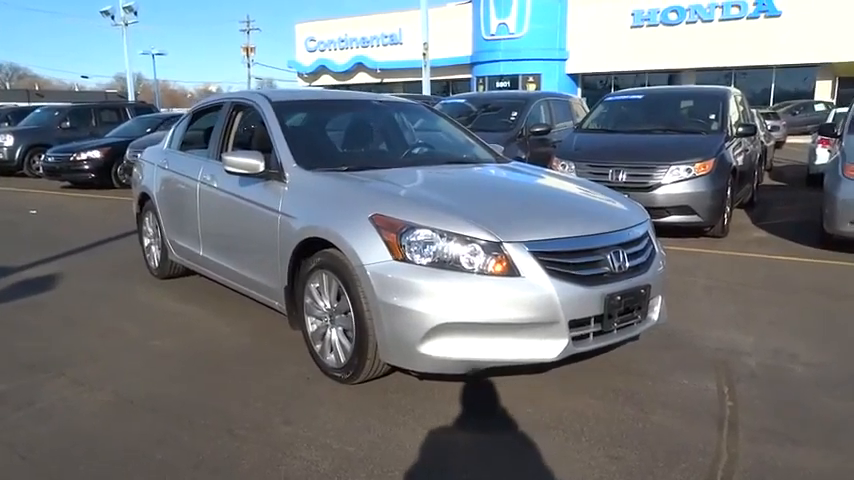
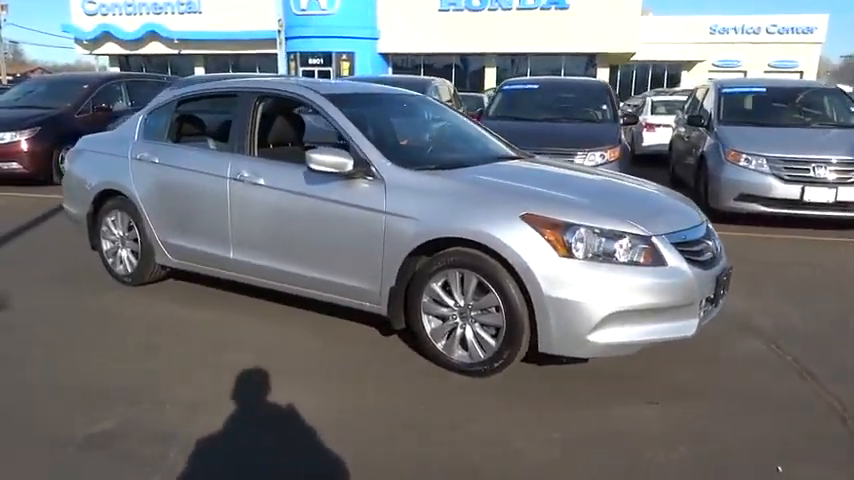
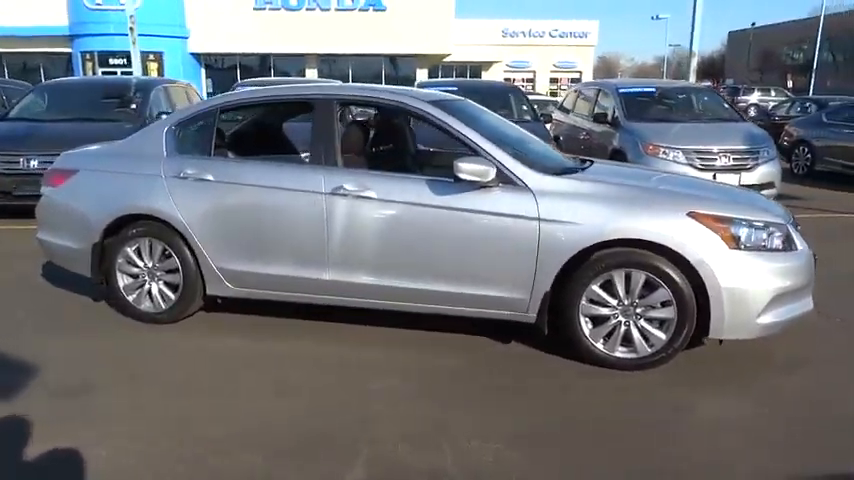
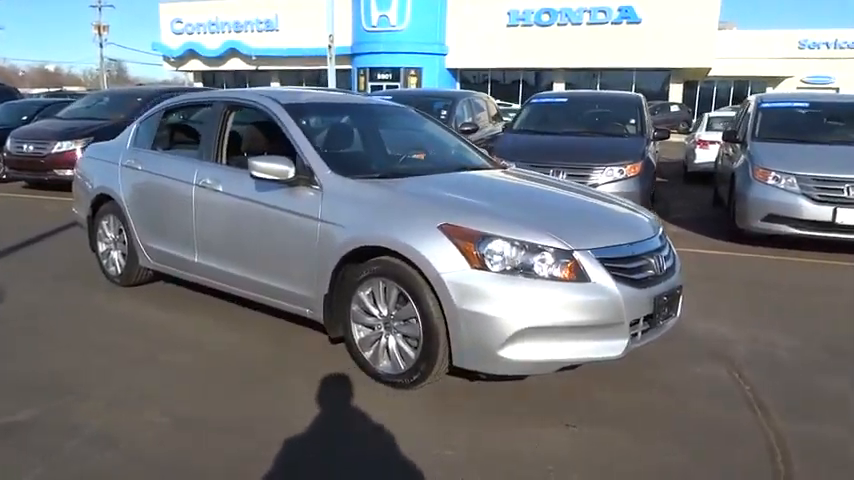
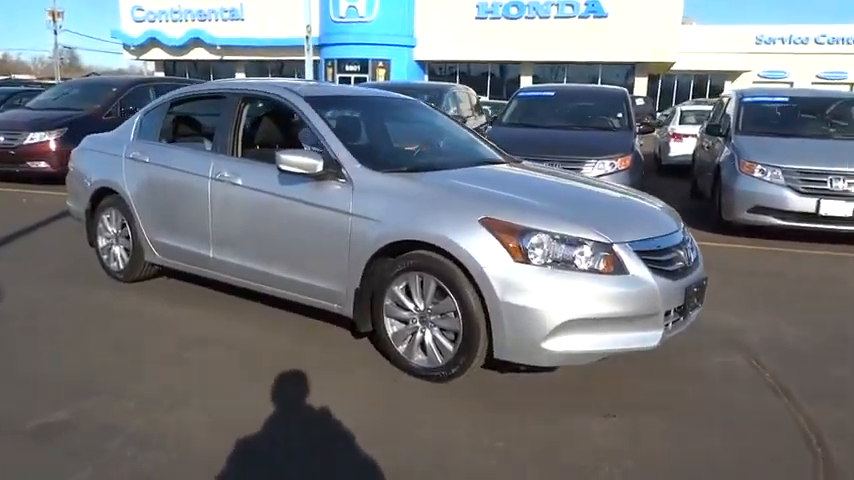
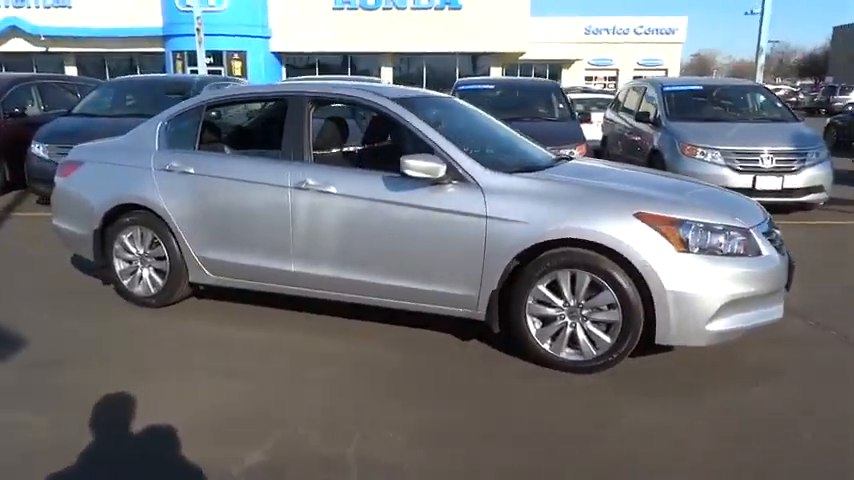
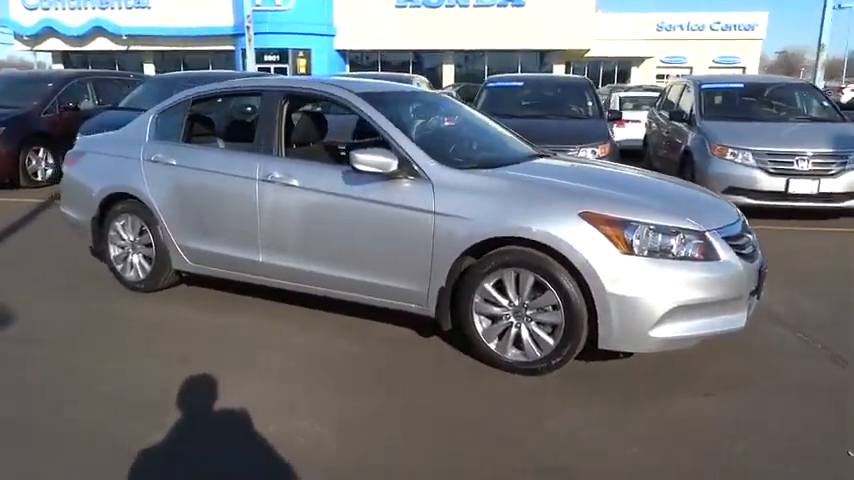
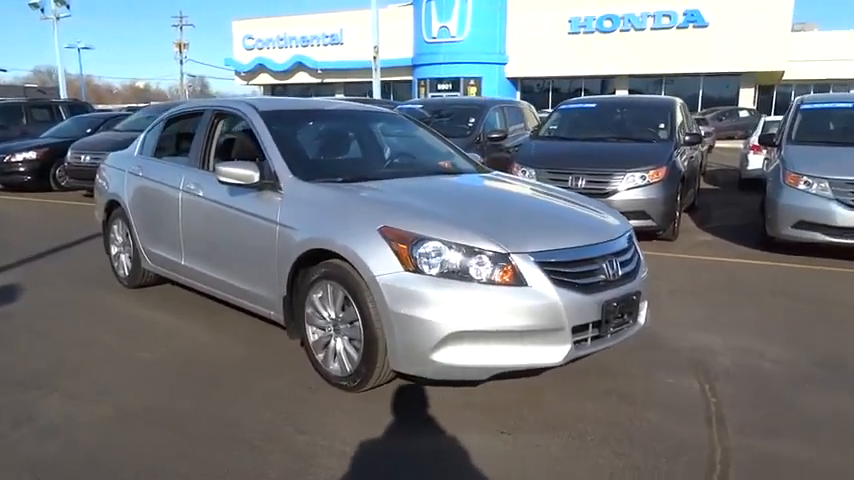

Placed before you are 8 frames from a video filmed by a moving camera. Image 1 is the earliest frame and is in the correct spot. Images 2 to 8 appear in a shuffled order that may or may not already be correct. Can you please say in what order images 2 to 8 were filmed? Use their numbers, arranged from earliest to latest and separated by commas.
8, 4, 5, 2, 7, 6, 3
